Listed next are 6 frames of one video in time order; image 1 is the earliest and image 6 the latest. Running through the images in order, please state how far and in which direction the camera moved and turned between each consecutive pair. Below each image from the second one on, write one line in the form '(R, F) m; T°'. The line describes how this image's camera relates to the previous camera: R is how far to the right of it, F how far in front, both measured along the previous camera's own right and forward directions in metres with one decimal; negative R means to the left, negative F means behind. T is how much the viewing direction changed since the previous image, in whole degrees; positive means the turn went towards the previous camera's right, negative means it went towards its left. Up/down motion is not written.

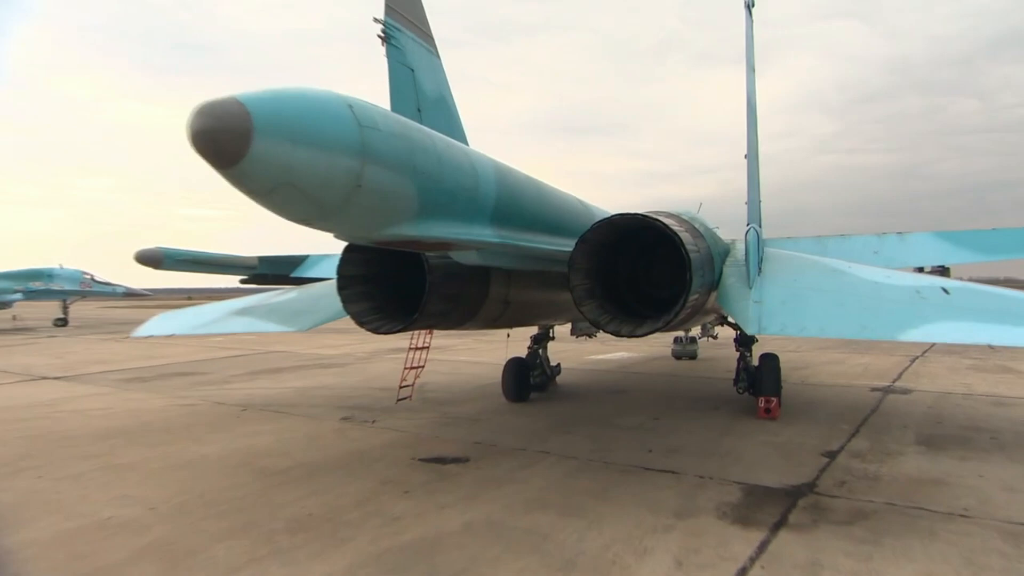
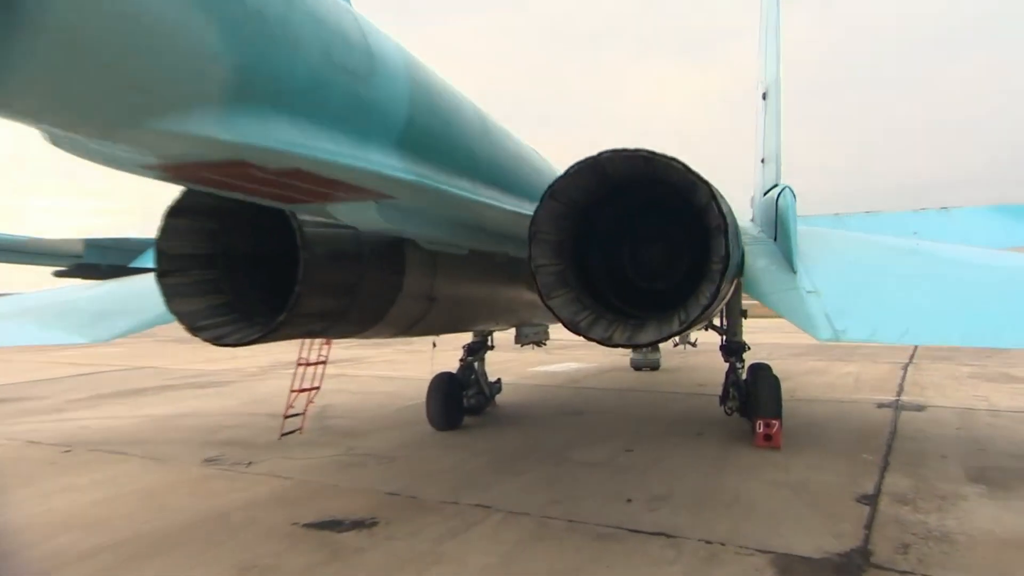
(0.0, +1.7) m; +6°
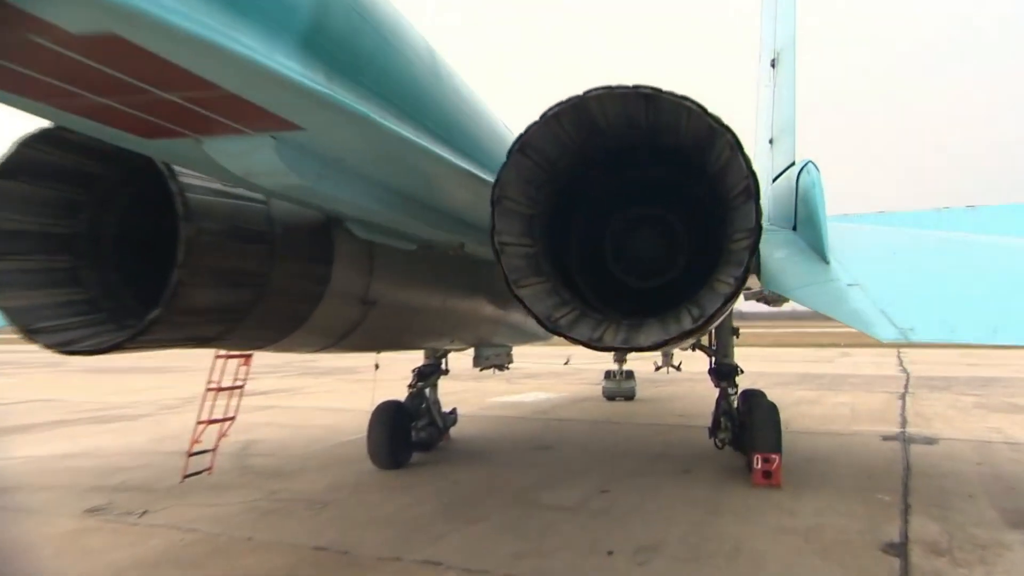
(0.0, +0.8) m; +3°
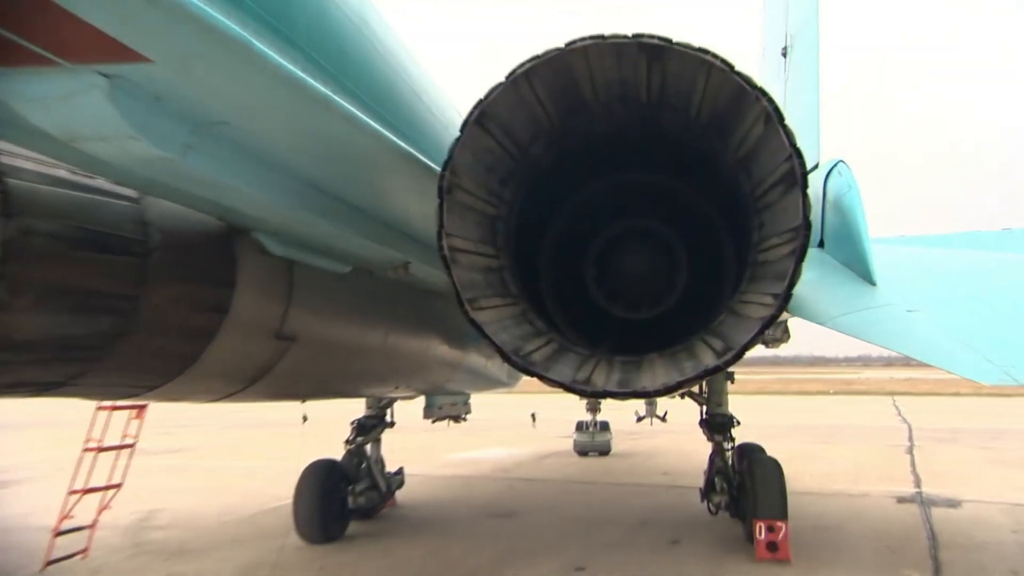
(0.0, +0.7) m; +3°
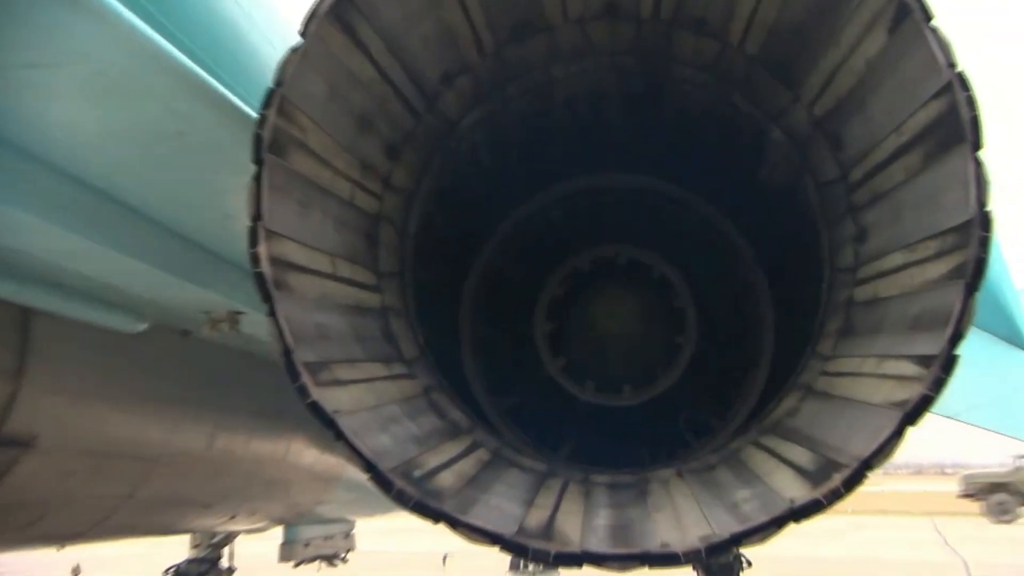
(+0.1, +1.1) m; +6°
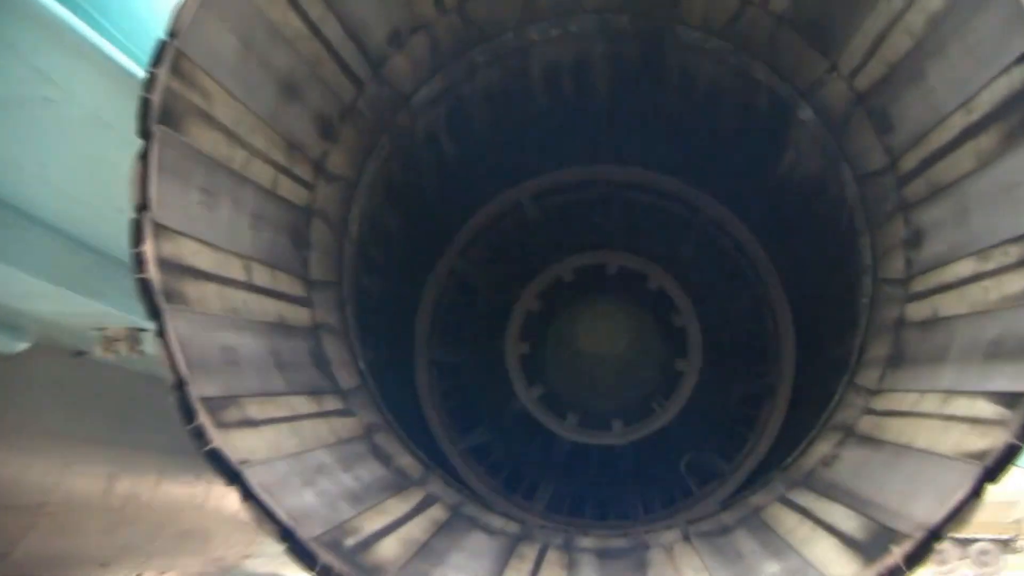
(0.0, +0.3) m; +2°
